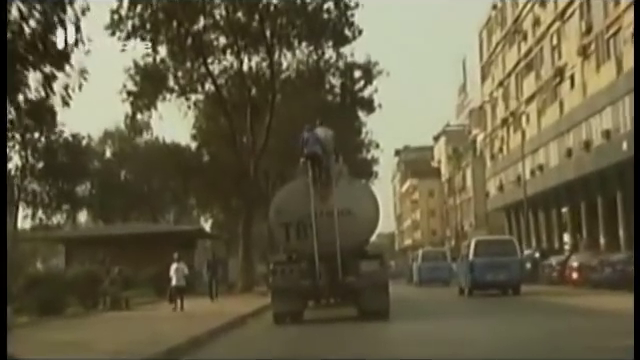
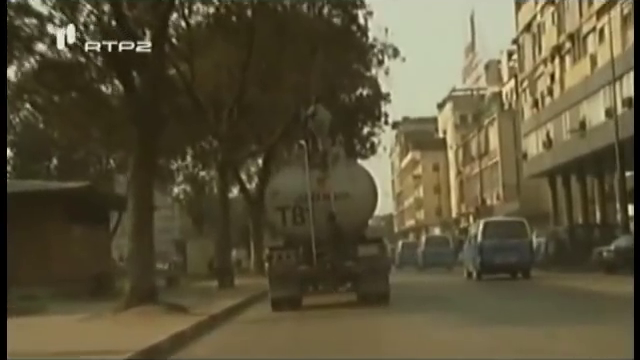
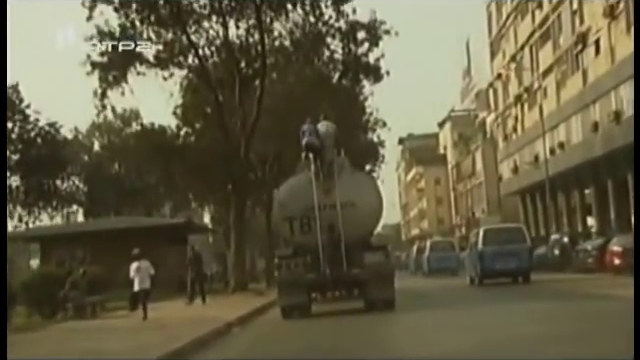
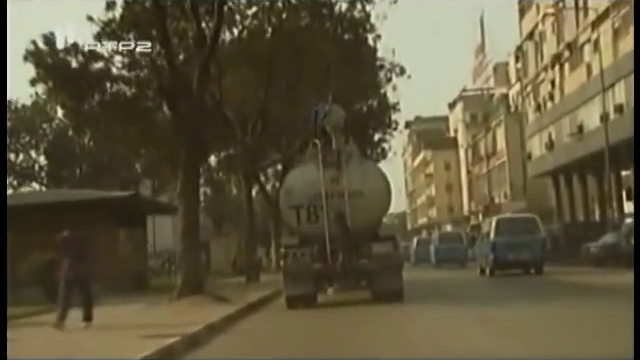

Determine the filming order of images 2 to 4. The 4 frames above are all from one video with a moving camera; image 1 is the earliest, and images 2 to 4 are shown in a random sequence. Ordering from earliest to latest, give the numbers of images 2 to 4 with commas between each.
3, 4, 2
